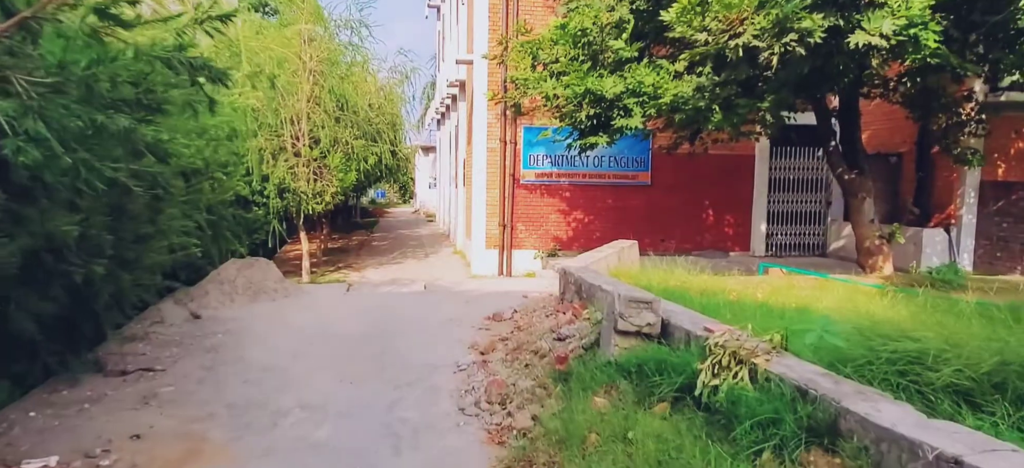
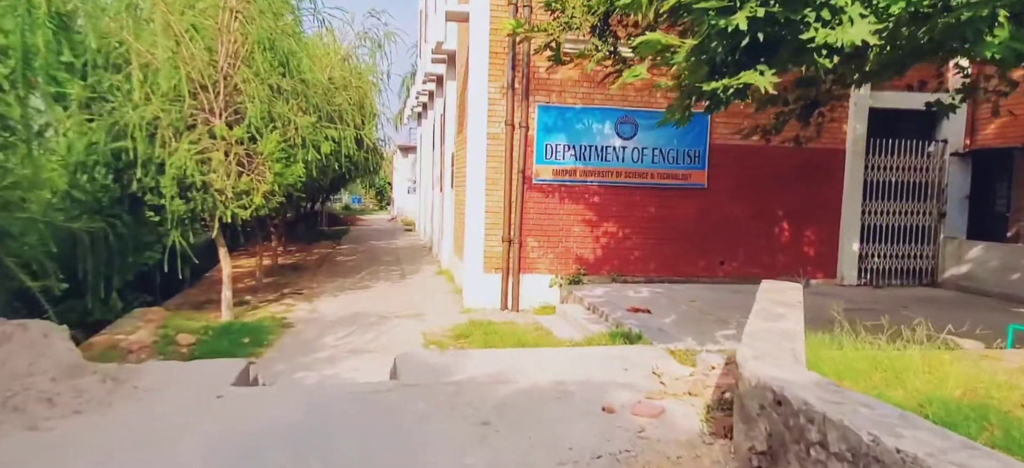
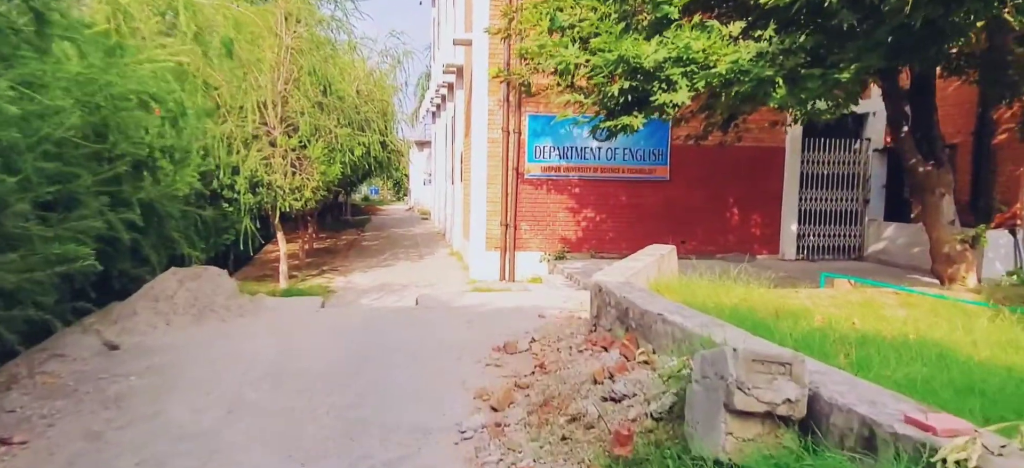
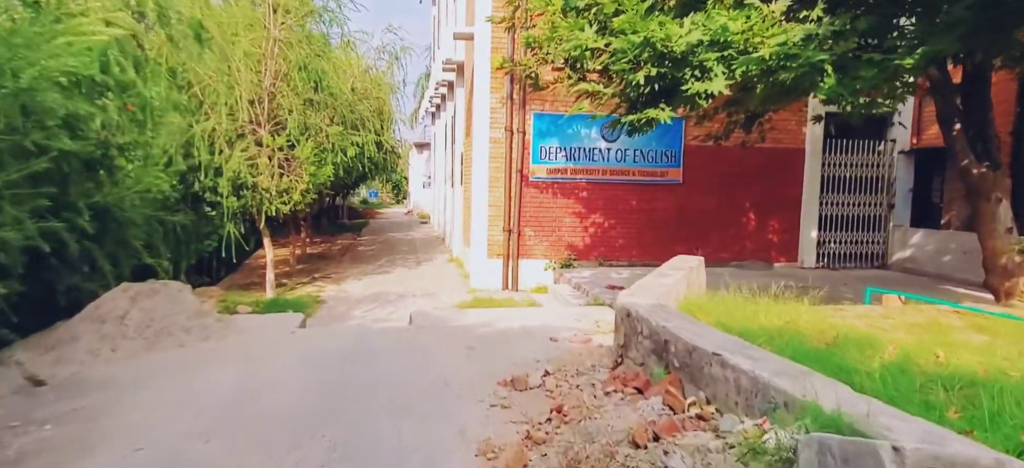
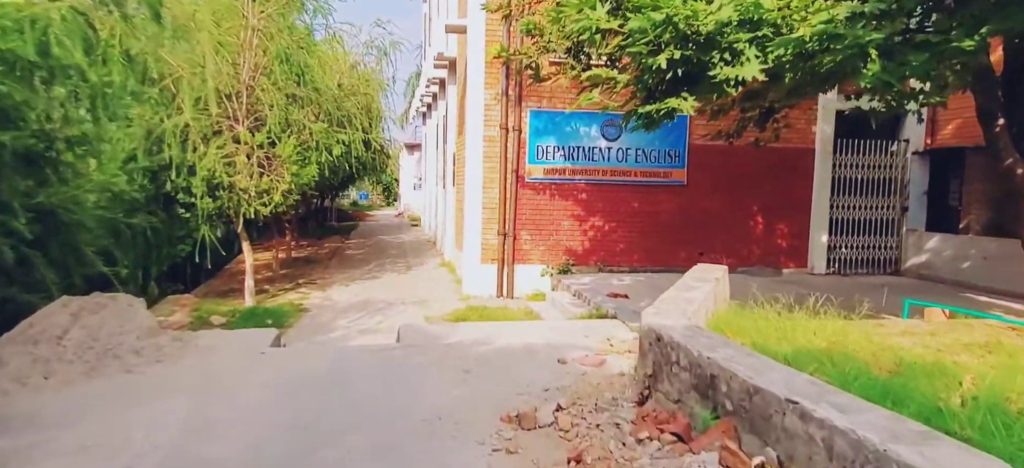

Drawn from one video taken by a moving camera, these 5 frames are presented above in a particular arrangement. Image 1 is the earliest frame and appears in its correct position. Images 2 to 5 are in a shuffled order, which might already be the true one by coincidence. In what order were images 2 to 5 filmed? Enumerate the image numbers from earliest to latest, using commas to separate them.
3, 4, 5, 2
